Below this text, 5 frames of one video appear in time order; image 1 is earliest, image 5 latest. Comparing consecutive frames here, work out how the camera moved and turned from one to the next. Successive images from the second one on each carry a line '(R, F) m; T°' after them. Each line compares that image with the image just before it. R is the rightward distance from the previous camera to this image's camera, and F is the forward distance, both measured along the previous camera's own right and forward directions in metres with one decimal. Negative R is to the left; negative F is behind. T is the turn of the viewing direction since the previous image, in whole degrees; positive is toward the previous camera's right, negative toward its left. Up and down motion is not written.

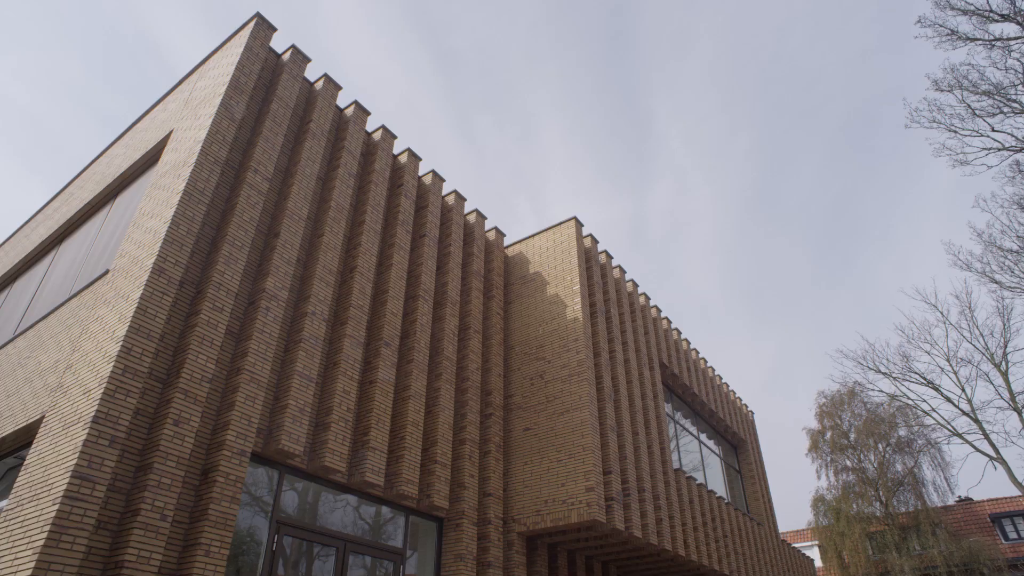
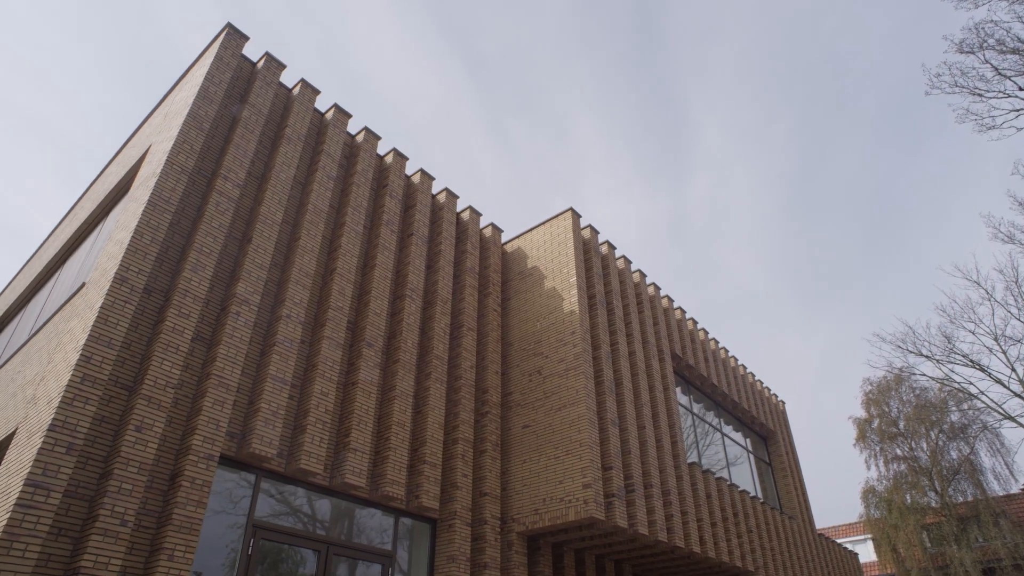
(+1.0, +0.3) m; -4°
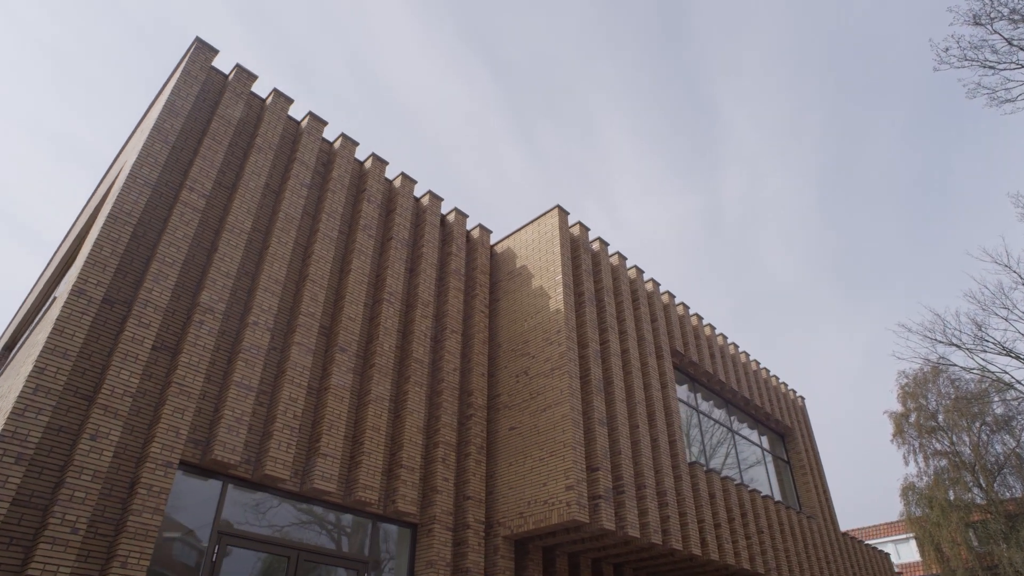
(+1.1, +0.2) m; -3°
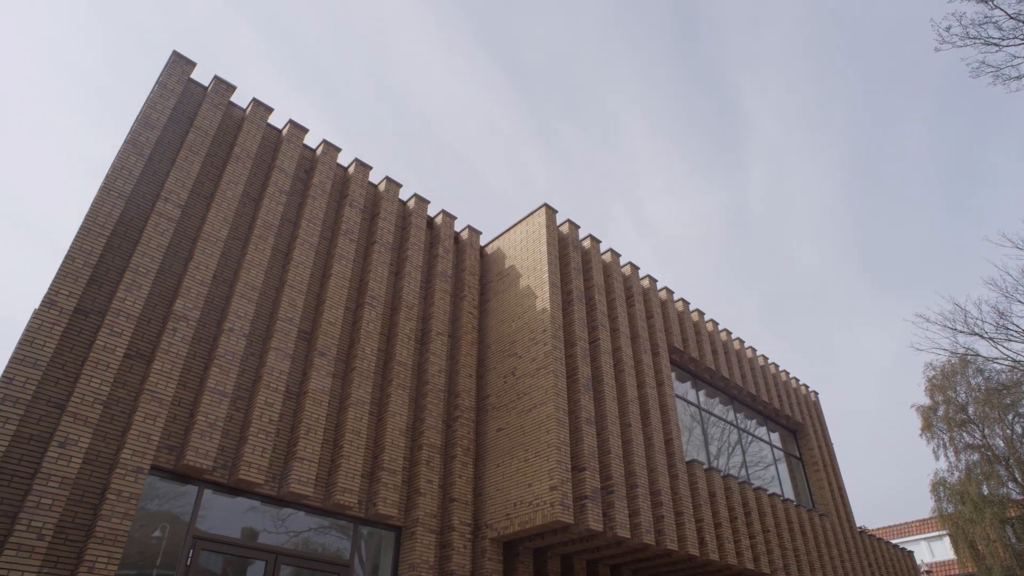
(+0.9, +0.1) m; -3°
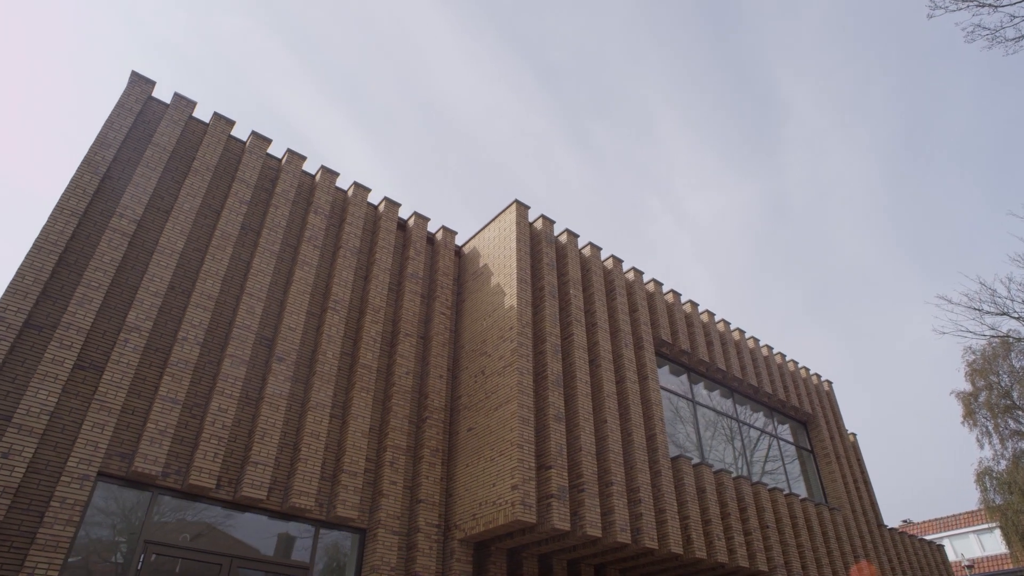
(+1.5, +0.2) m; -4°
